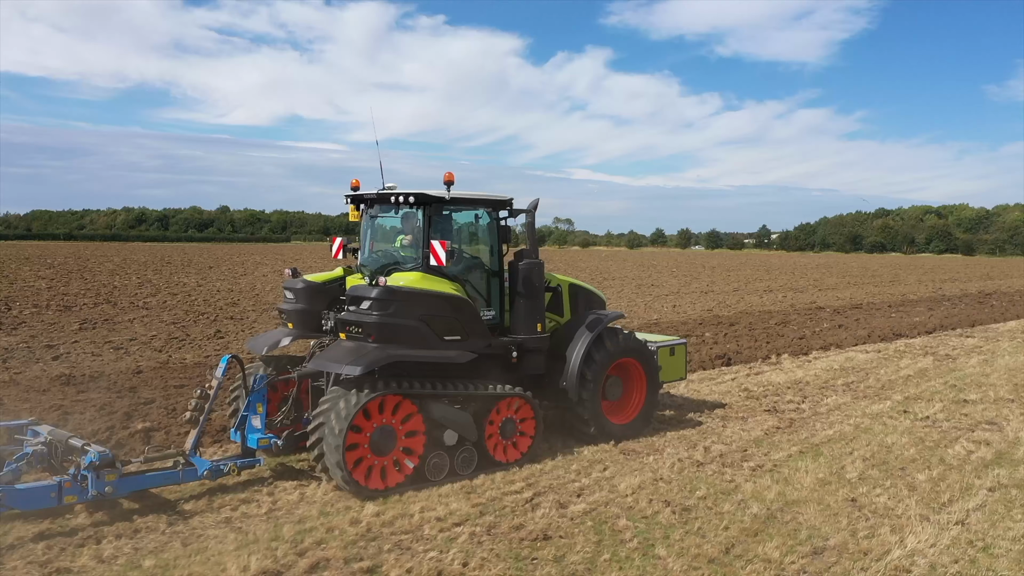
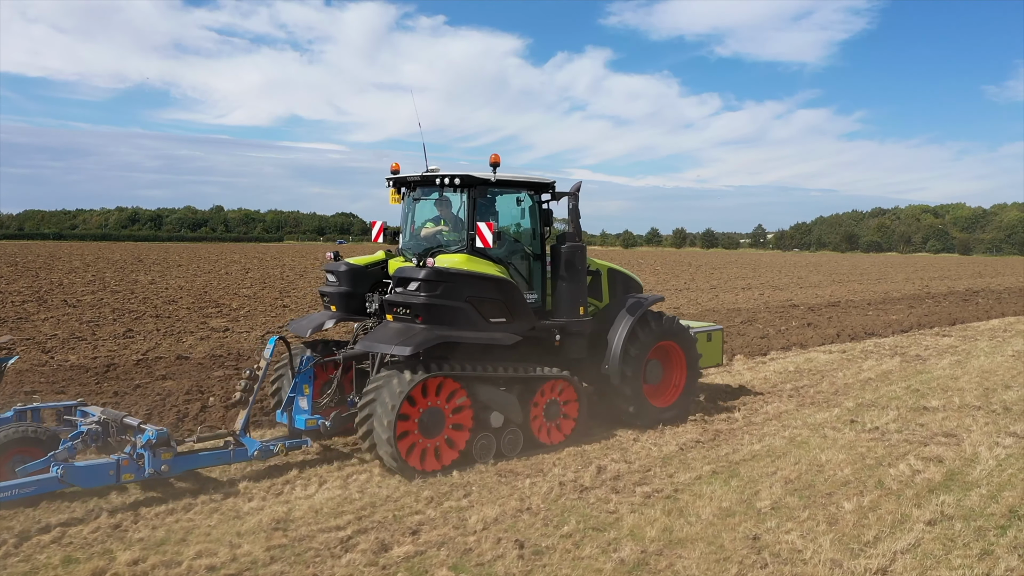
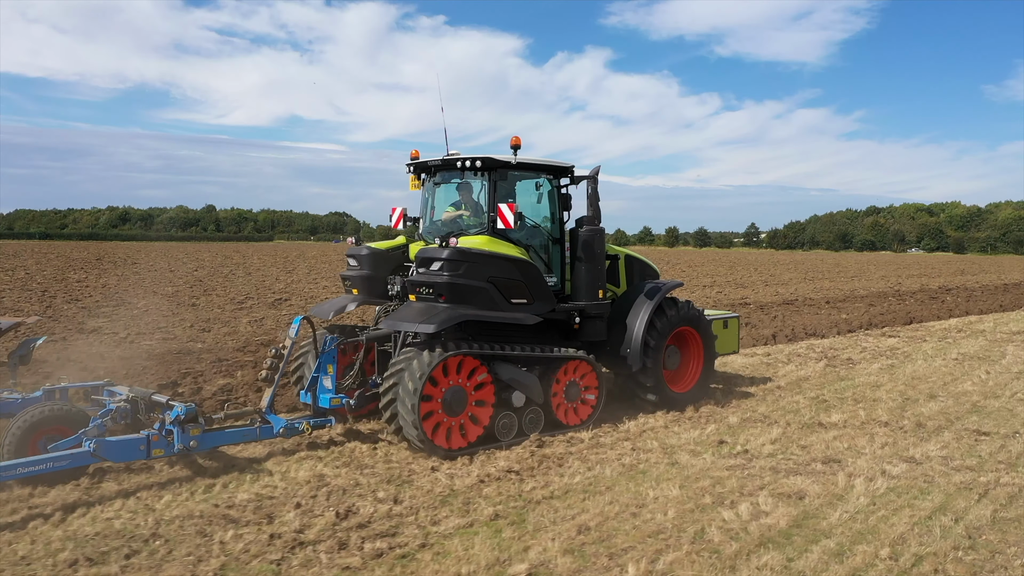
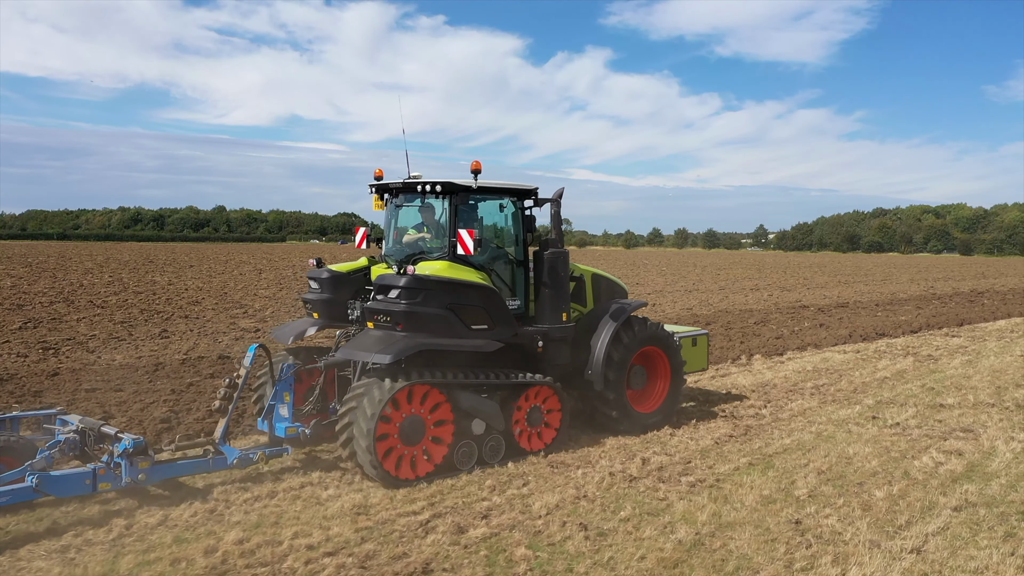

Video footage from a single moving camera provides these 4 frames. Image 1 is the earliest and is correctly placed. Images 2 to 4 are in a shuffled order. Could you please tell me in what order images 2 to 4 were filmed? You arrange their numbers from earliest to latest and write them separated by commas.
4, 2, 3
